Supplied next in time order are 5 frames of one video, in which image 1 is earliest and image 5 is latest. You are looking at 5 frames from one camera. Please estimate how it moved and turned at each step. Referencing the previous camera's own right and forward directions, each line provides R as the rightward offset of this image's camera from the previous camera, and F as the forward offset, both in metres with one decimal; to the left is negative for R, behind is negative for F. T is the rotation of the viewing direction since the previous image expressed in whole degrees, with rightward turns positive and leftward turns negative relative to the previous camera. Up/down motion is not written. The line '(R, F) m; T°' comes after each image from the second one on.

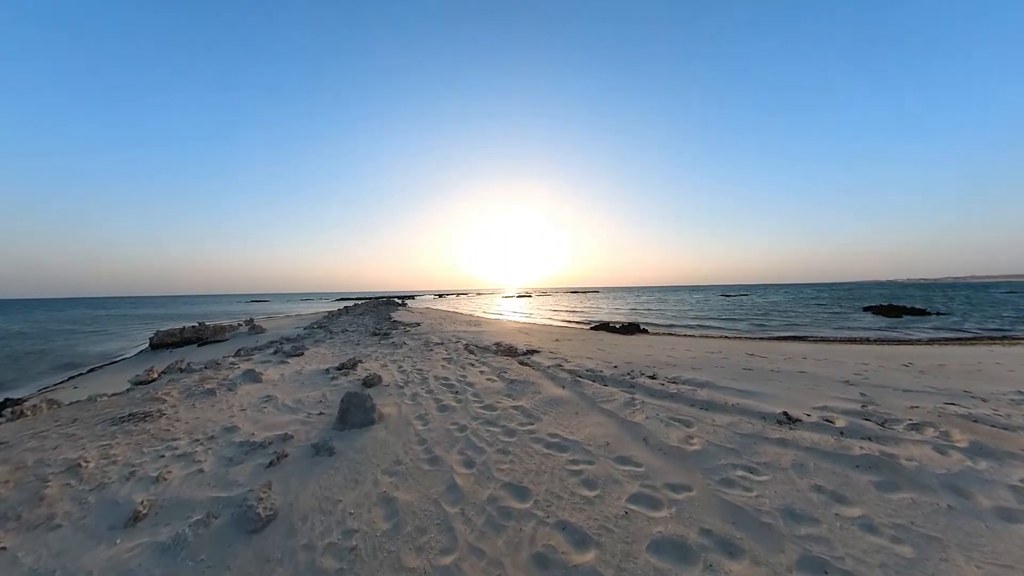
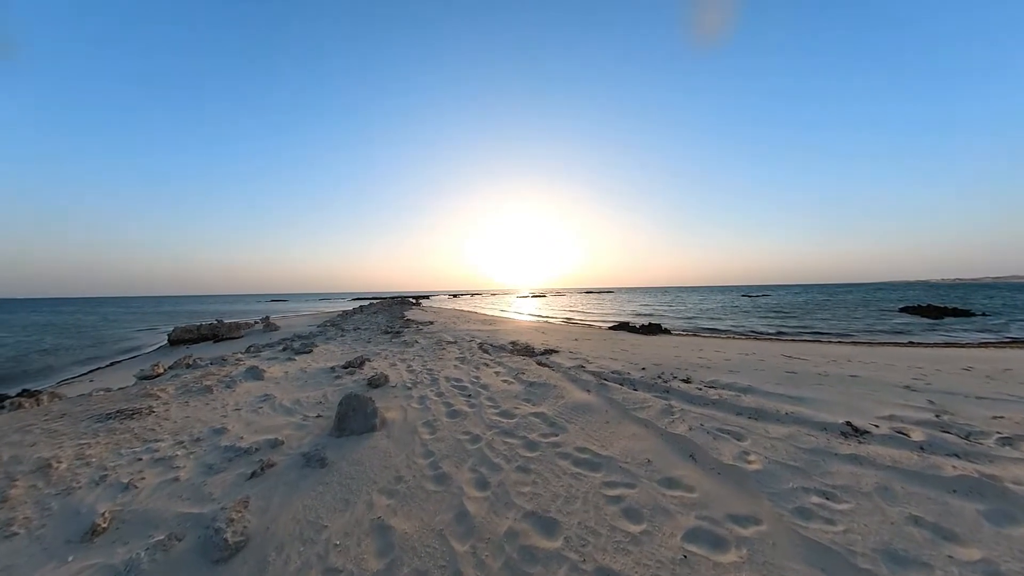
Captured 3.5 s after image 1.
(-0.1, +0.6) m; -2°
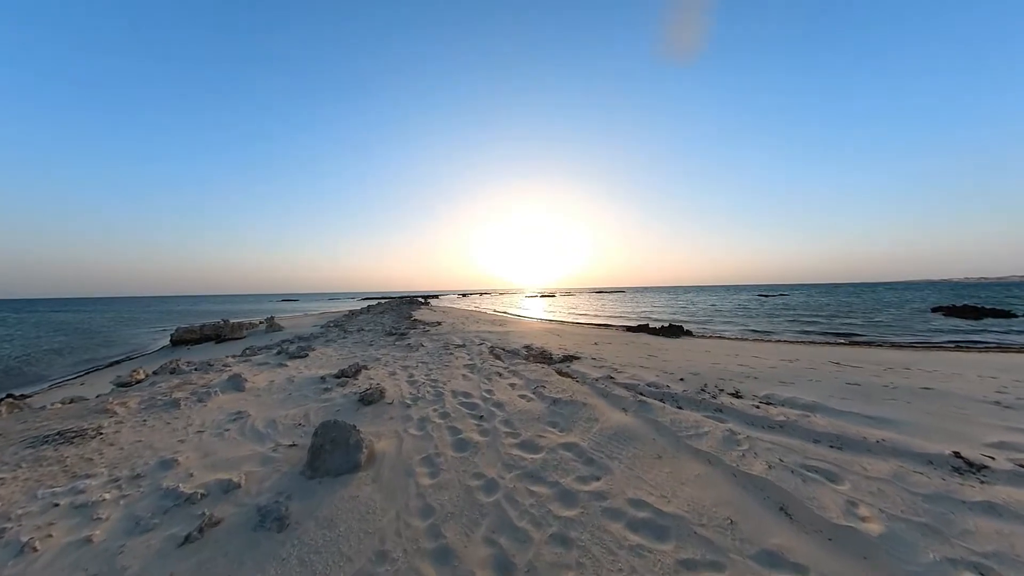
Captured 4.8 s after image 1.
(-0.1, +0.9) m; -1°
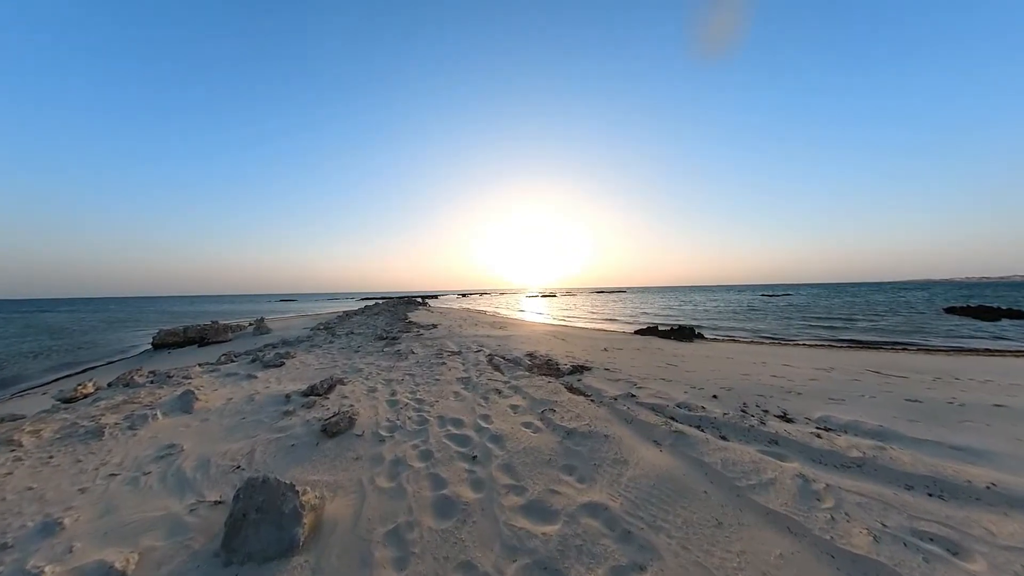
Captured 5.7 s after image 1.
(0.0, +0.9) m; 0°
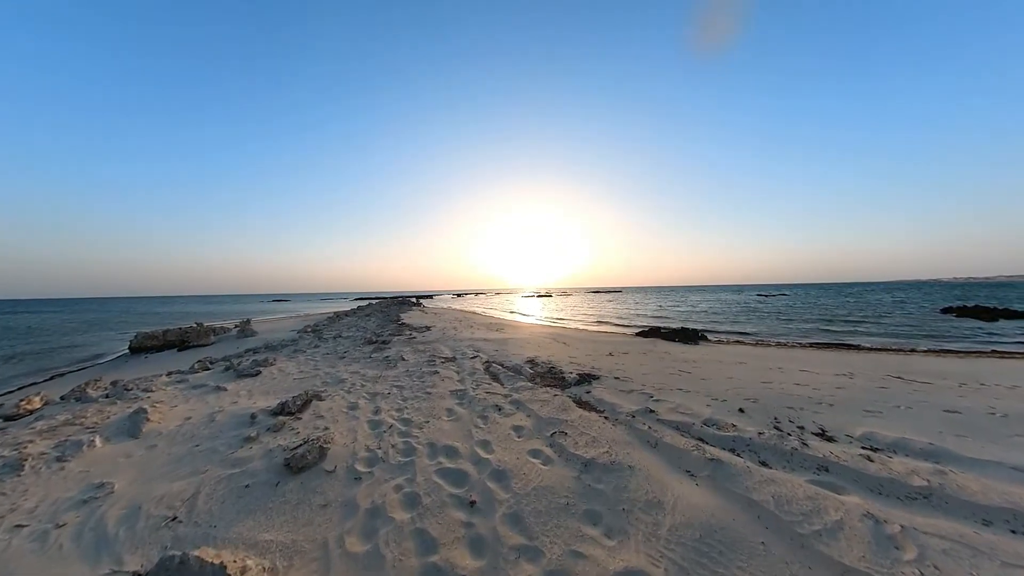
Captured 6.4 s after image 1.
(-0.1, +0.6) m; +1°
